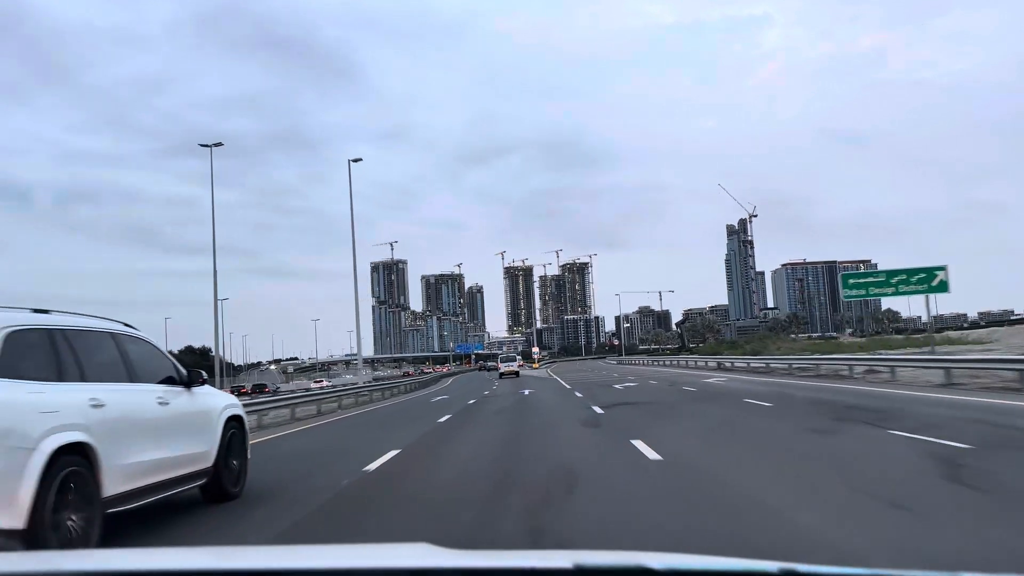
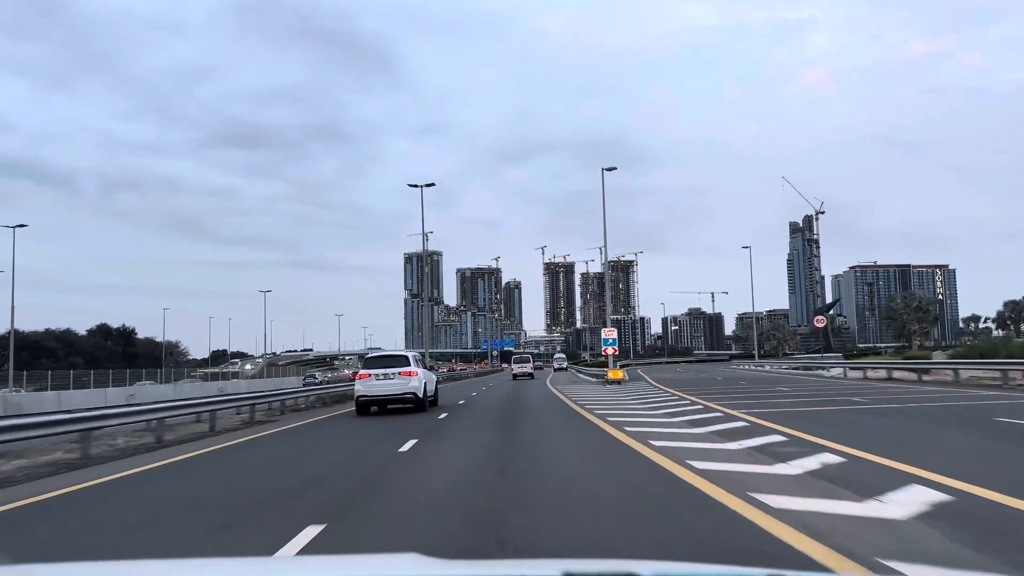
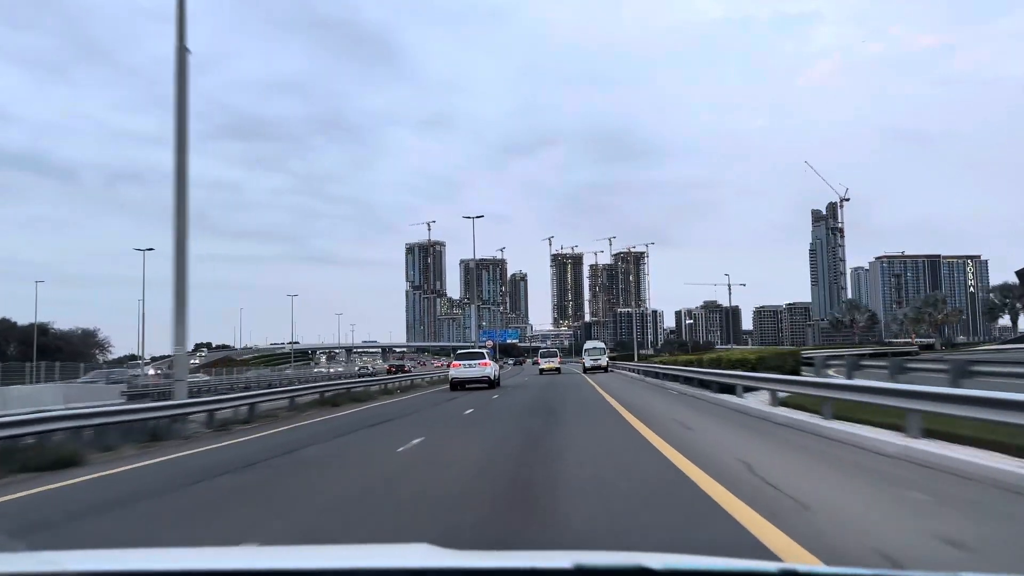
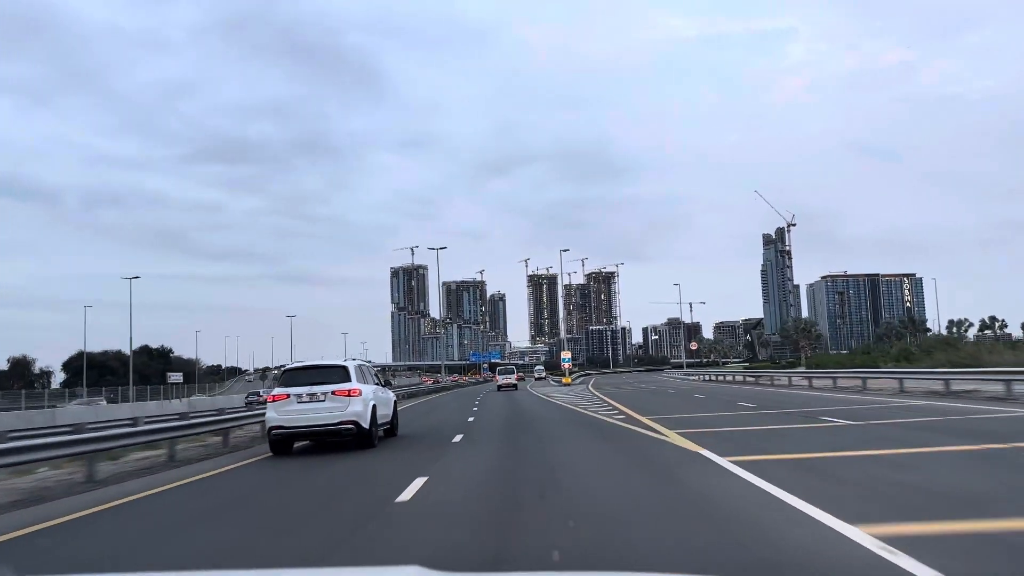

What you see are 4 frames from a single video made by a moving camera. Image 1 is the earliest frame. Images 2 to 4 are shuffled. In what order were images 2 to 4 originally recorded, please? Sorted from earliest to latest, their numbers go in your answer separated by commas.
4, 2, 3
